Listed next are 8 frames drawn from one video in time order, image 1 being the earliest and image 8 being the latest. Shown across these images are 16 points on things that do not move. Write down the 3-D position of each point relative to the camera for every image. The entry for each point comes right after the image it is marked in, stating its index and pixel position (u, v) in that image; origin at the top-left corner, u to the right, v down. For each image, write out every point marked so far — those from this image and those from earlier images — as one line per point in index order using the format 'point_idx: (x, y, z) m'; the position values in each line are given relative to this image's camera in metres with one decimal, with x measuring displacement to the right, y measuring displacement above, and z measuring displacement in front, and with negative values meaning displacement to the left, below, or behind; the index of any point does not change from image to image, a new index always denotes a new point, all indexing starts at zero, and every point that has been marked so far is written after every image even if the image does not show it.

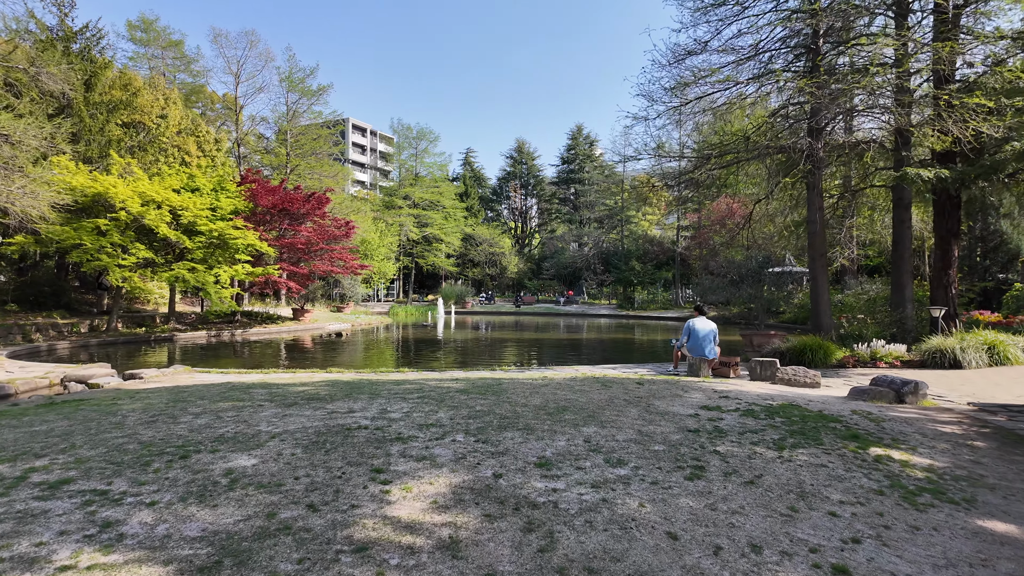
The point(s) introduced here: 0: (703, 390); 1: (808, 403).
0: (+1.7, -0.9, +5.2) m
1: (+2.5, -1.0, +5.0) m
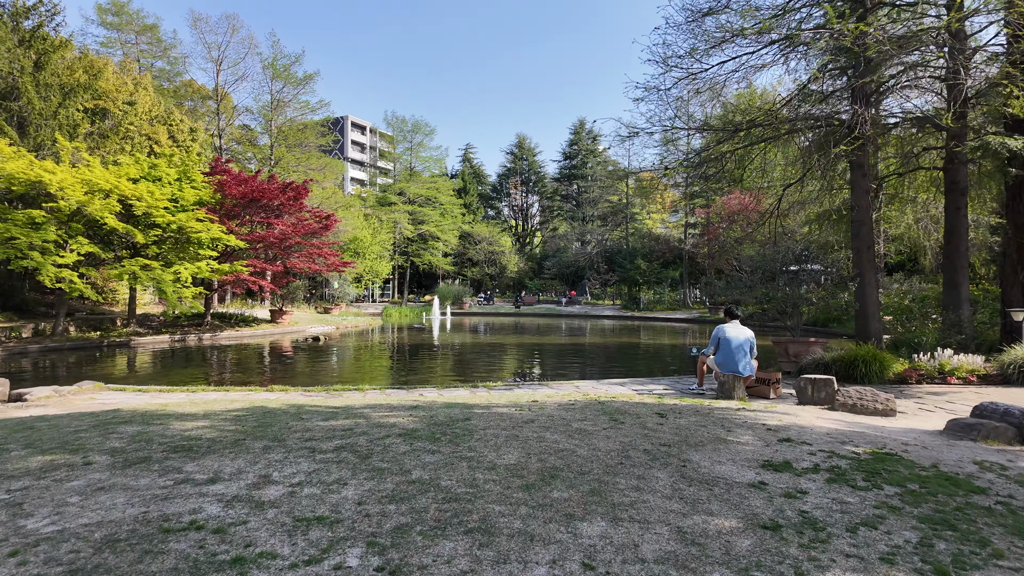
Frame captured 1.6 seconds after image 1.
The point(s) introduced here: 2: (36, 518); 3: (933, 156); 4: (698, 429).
0: (+1.5, -0.9, +3.8) m
1: (+2.3, -0.9, +3.5) m
2: (-1.7, -0.8, +2.1) m
3: (+7.4, +2.3, +10.6) m
4: (+1.1, -0.9, +3.6) m
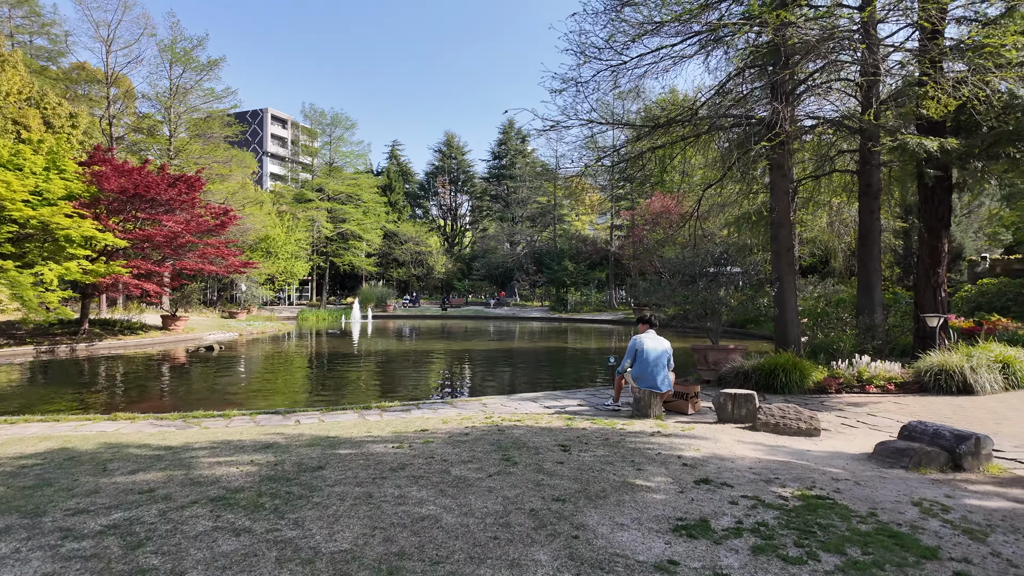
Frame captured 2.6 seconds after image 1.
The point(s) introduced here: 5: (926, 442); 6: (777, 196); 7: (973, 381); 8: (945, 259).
0: (+0.8, -0.9, +3.2) m
1: (+1.6, -1.0, +3.0) m
2: (-2.1, -0.9, +1.2) m
3: (+5.9, +2.3, +10.6) m
4: (+0.5, -0.9, +3.0) m
5: (+2.5, -0.9, +3.7) m
6: (+3.6, +1.2, +8.1) m
7: (+4.6, -0.9, +6.0) m
8: (+5.3, +0.4, +7.4) m
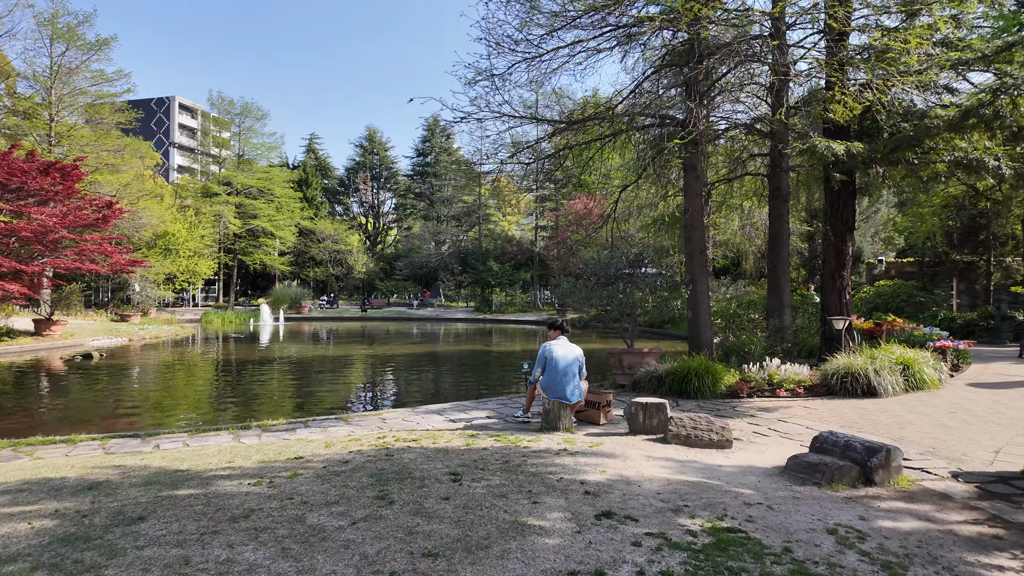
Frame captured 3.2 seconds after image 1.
0: (+0.3, -1.0, +2.8) m
1: (+1.1, -1.0, +2.8) m
2: (-2.4, -0.9, +0.5) m
3: (+4.4, +2.2, +10.8) m
4: (-0.1, -1.0, +2.6) m
5: (+1.9, -1.0, +3.5) m
6: (+2.4, +1.2, +8.0) m
7: (+3.7, -1.0, +6.1) m
8: (+4.2, +0.3, +7.6) m
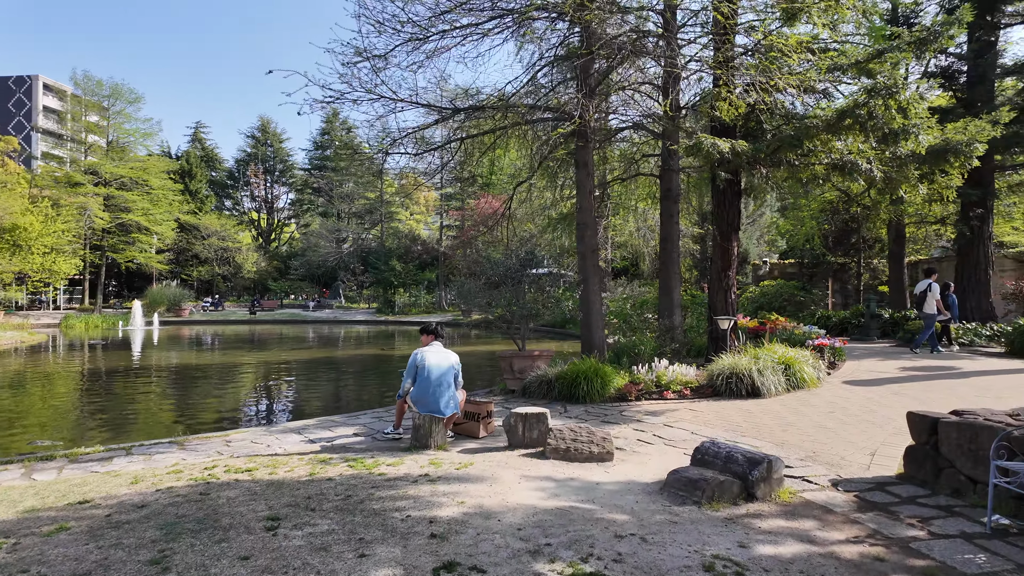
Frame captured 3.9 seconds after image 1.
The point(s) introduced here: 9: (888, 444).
0: (-0.4, -1.0, +2.3) m
1: (+0.4, -1.0, +2.4) m
2: (-2.7, -0.9, -0.4) m
3: (+2.5, +2.2, +10.9) m
4: (-0.7, -0.9, +2.1) m
5: (+1.1, -1.0, +3.2) m
6: (+0.9, +1.2, +7.8) m
7: (+2.5, -1.0, +6.1) m
8: (+2.8, +0.3, +7.6) m
9: (+2.6, -1.1, +4.1) m
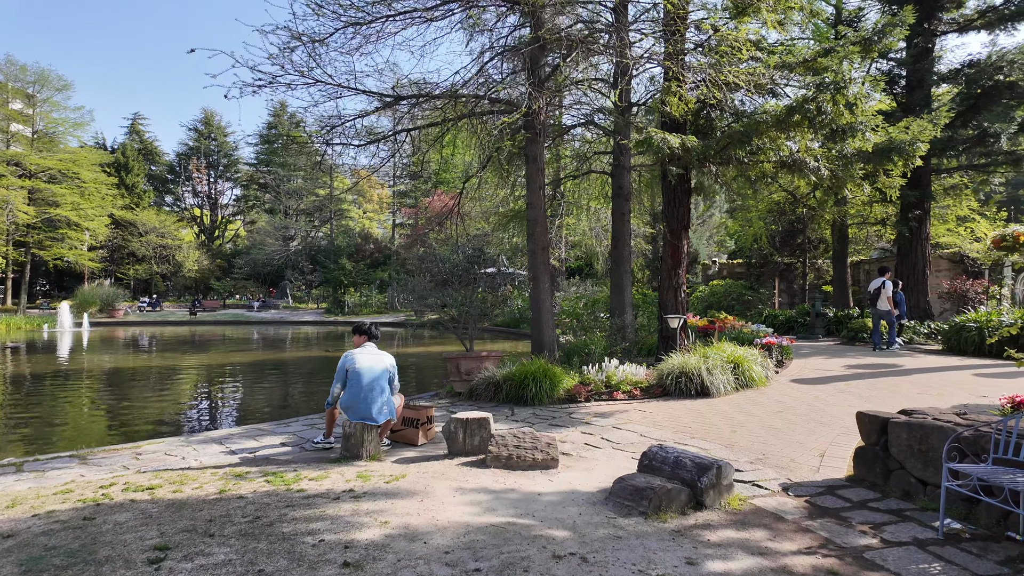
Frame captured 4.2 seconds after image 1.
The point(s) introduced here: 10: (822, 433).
0: (-0.7, -1.0, +2.0) m
1: (+0.2, -1.0, +2.1) m
2: (-2.8, -0.9, -0.9) m
3: (+1.6, +2.3, +10.8) m
4: (-0.9, -0.9, +1.7) m
5: (+0.8, -1.0, +3.1) m
6: (+0.3, +1.2, +7.6) m
7: (+2.0, -0.9, +6.0) m
8: (+2.2, +0.3, +7.5) m
9: (+2.2, -1.1, +4.0) m
10: (+2.2, -1.1, +4.4) m
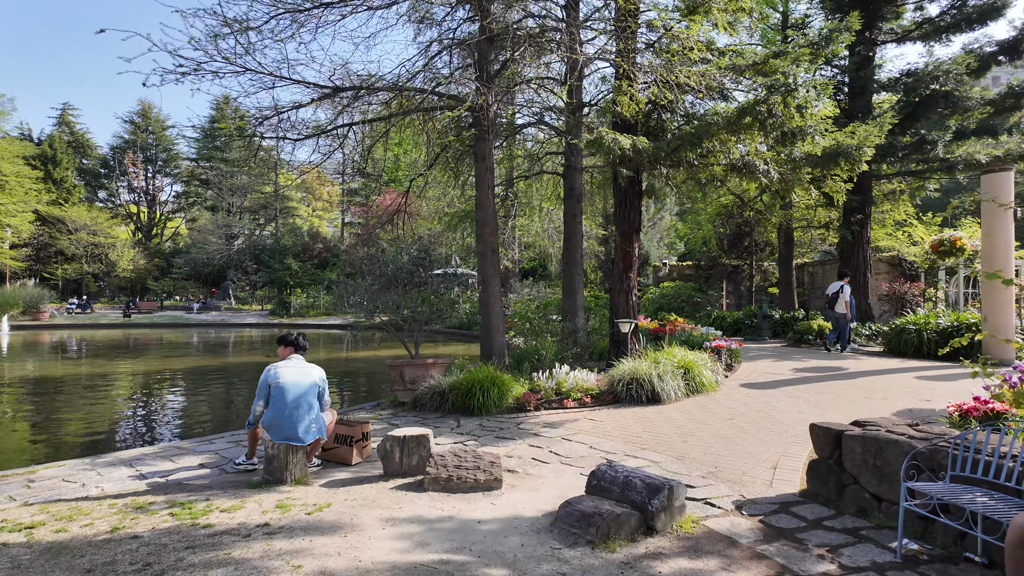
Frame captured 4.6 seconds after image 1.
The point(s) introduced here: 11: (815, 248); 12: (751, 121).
0: (-0.9, -1.0, +1.7) m
1: (-0.1, -1.0, +1.9) m
2: (-2.8, -0.9, -1.3) m
3: (+0.8, +2.2, +10.6) m
4: (-1.1, -1.0, +1.4) m
5: (+0.5, -1.0, +2.8) m
6: (-0.4, +1.2, +7.3) m
7: (+1.4, -1.0, +5.9) m
8: (+1.5, +0.3, +7.4) m
9: (+1.8, -1.1, +3.9) m
10: (+1.9, -1.1, +4.3) m
11: (+8.2, +1.1, +16.2) m
12: (+2.3, +1.6, +5.9) m
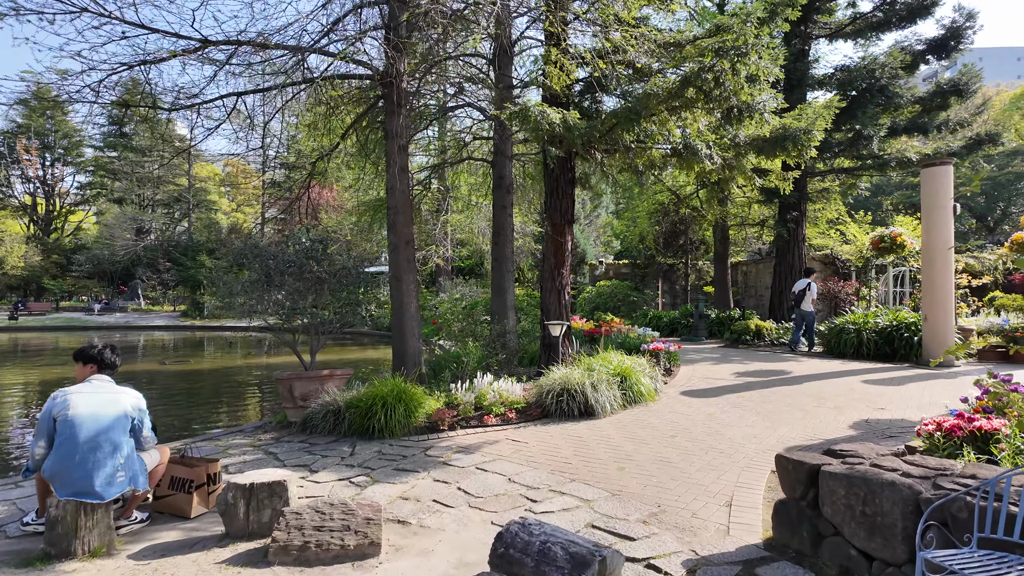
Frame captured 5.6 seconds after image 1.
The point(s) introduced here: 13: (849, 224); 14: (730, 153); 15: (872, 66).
0: (-1.2, -1.0, +0.8) m
1: (-0.4, -1.0, +1.0) m
2: (-2.8, -0.9, -2.4) m
3: (-0.5, +2.2, +9.8) m
4: (-1.4, -0.9, +0.4) m
5: (+0.1, -1.0, +2.0) m
6: (-1.3, +1.2, +6.4) m
7: (+0.7, -1.0, +5.1) m
8: (+0.6, +0.3, +6.7) m
9: (+1.3, -1.1, +3.3) m
10: (+1.3, -1.1, +3.6) m
11: (+6.3, +1.1, +16.1) m
12: (+1.6, +1.7, +5.2) m
13: (+7.5, +1.4, +13.4) m
14: (+2.2, +1.3, +6.0) m
15: (+6.2, +3.8, +10.3) m
